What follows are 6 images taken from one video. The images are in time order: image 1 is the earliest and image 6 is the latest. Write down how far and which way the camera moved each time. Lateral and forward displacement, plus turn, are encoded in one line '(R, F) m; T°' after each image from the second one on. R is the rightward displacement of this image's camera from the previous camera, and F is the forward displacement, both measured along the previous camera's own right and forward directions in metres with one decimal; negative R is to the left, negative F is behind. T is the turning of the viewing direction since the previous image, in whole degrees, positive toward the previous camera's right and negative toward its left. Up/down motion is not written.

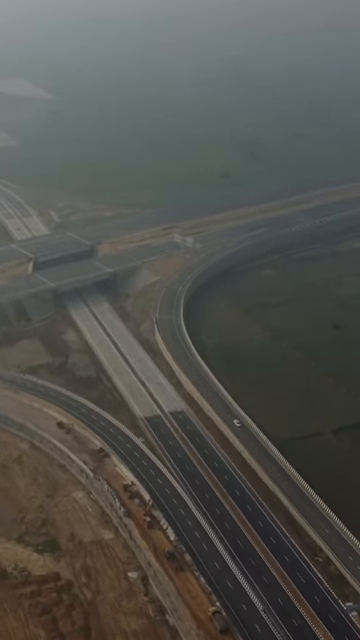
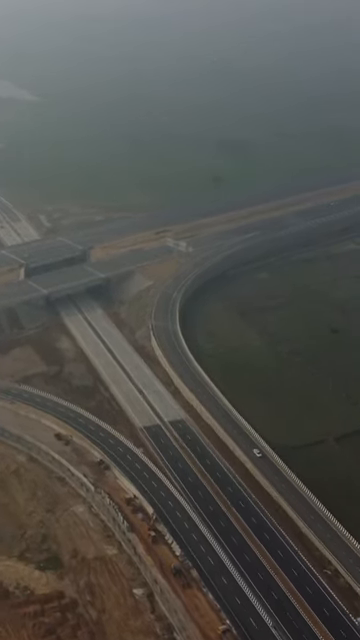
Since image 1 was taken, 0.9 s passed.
(-0.8, +0.9) m; +1°
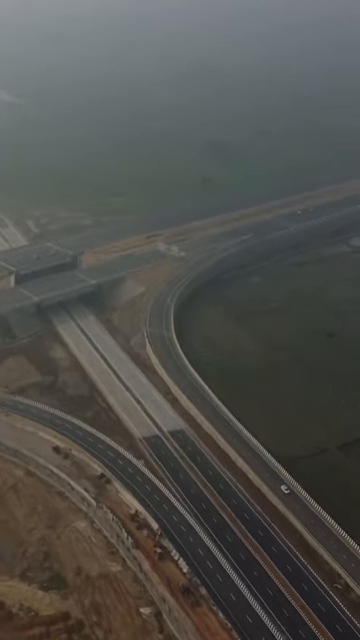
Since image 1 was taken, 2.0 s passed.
(-0.9, +0.9) m; +1°
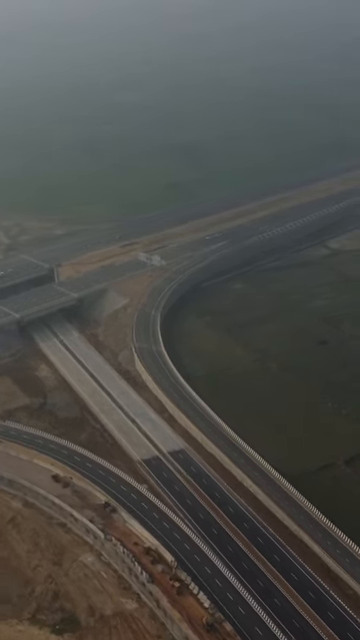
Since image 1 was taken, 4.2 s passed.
(-2.1, +2.0) m; +3°
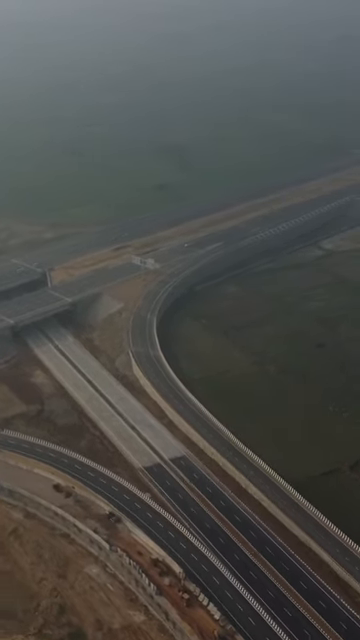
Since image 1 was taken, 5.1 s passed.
(-0.9, +0.7) m; +1°
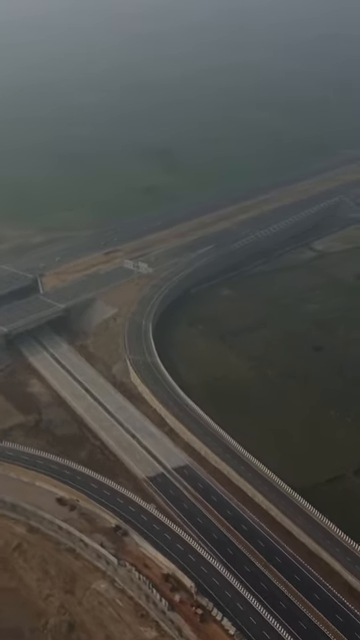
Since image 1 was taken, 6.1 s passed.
(-1.0, +0.8) m; +1°
